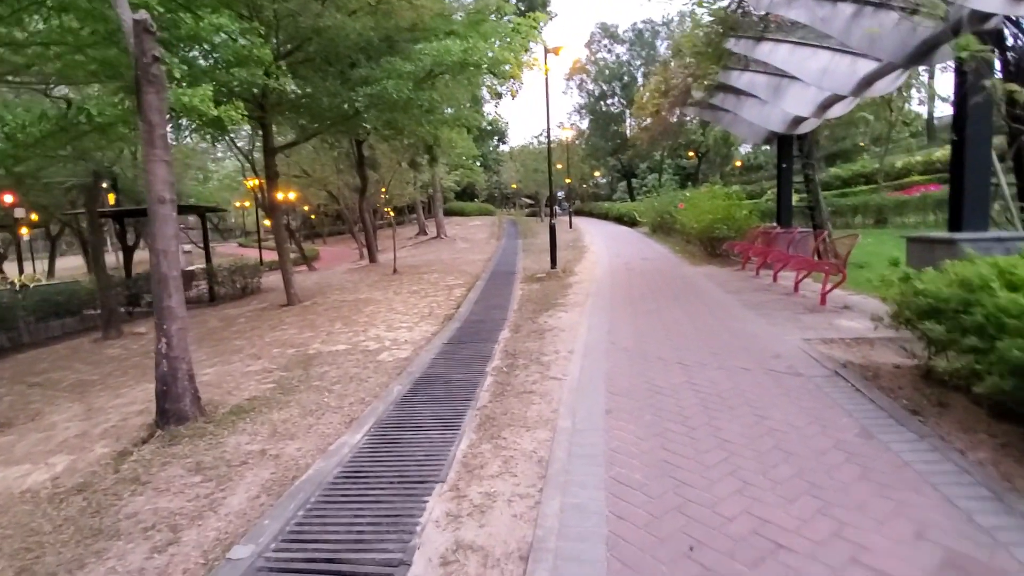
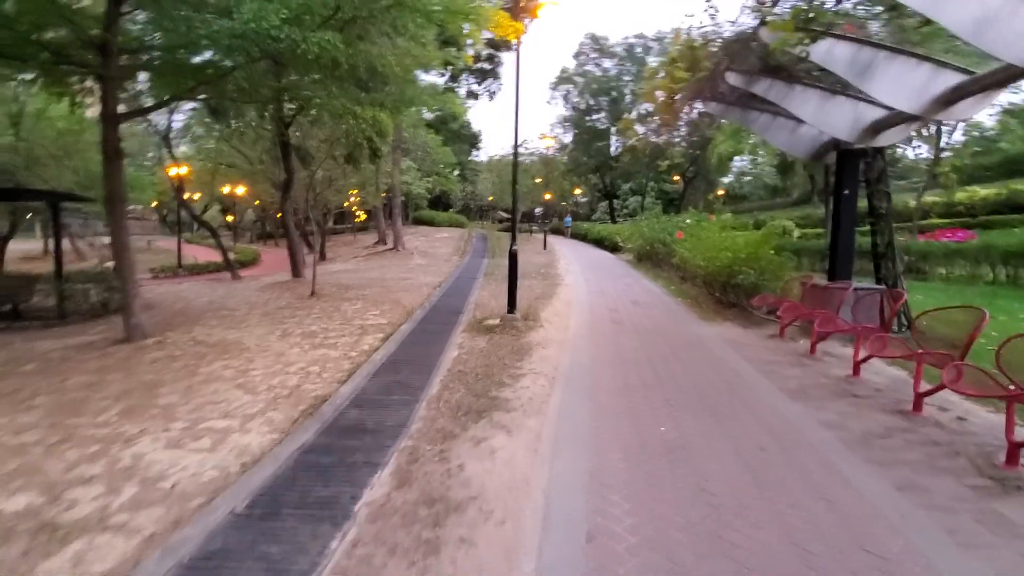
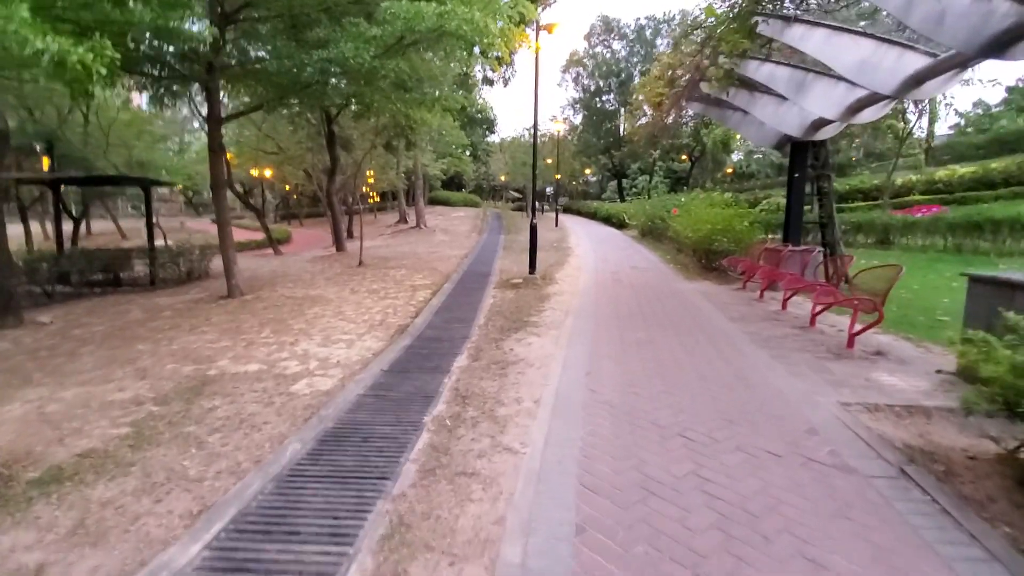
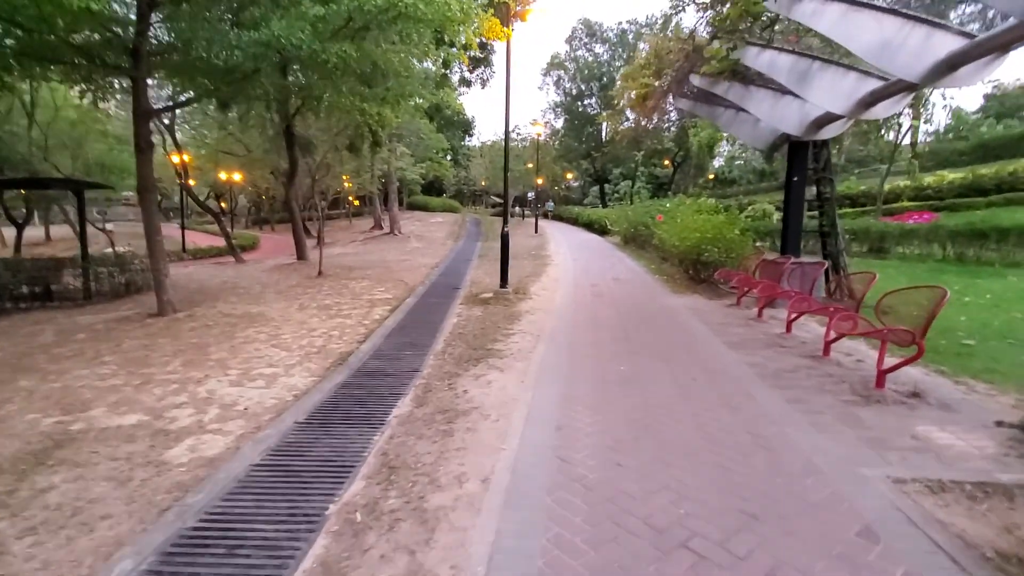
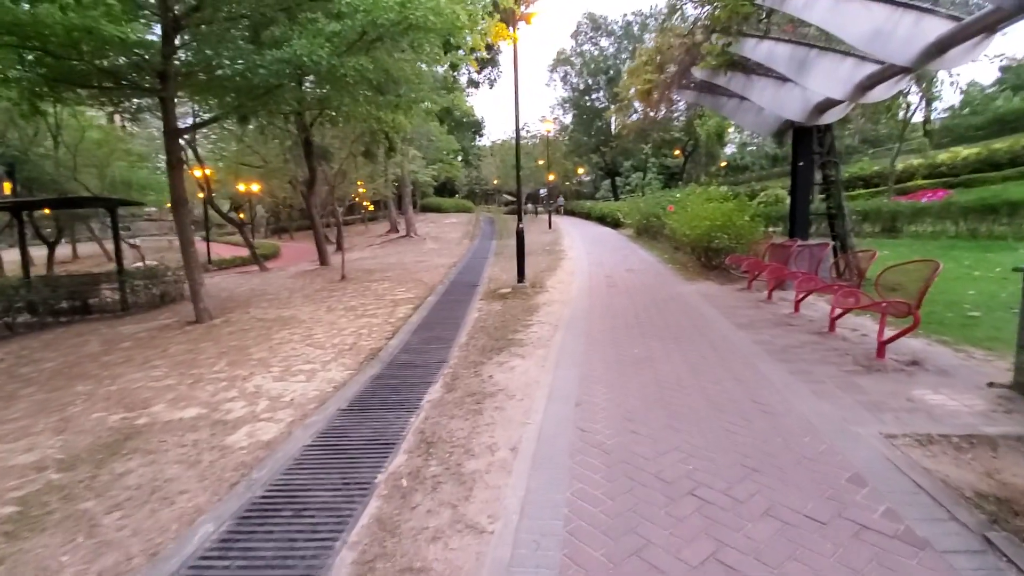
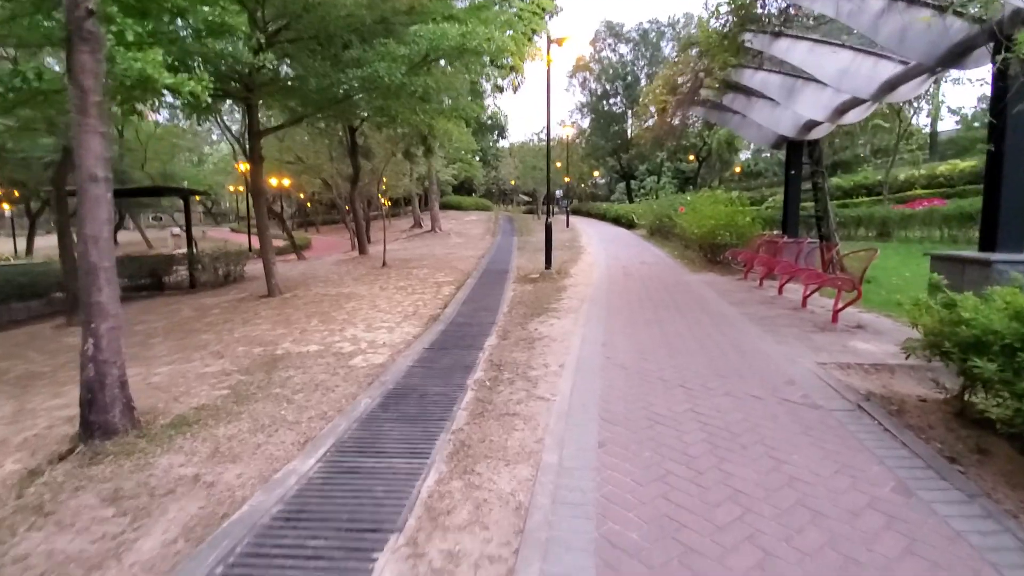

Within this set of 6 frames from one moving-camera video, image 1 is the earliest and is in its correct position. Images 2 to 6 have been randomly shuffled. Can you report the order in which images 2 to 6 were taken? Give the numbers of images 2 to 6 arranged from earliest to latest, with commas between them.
6, 3, 5, 4, 2
